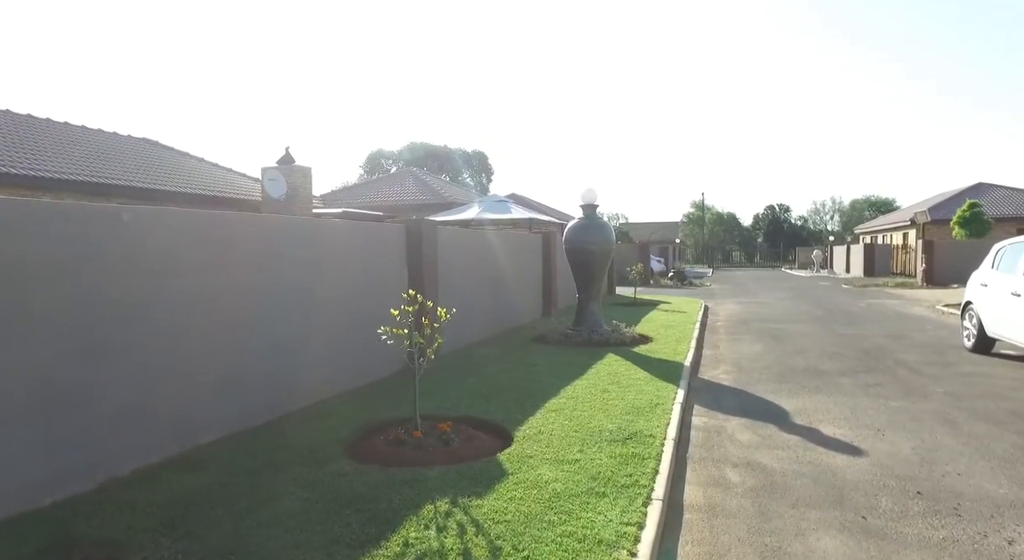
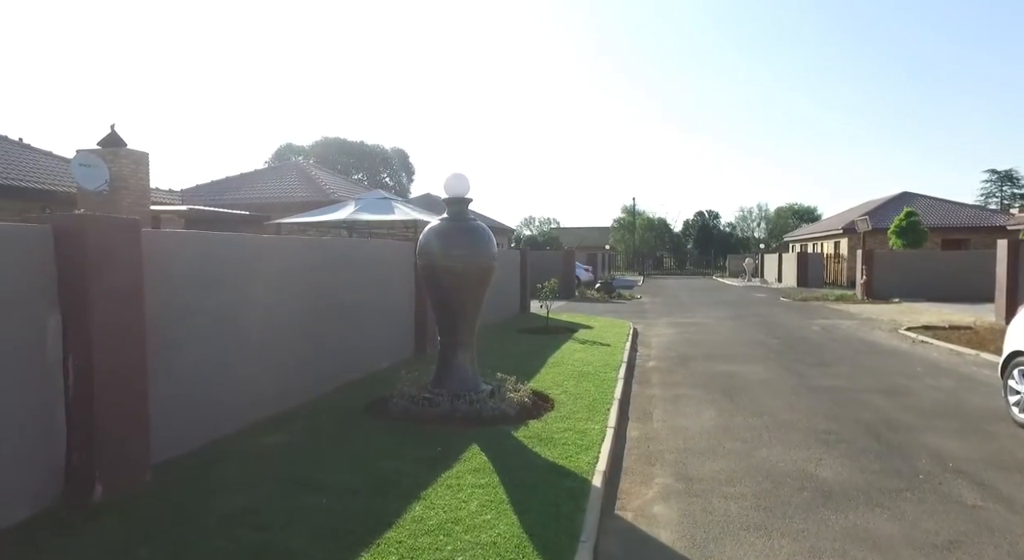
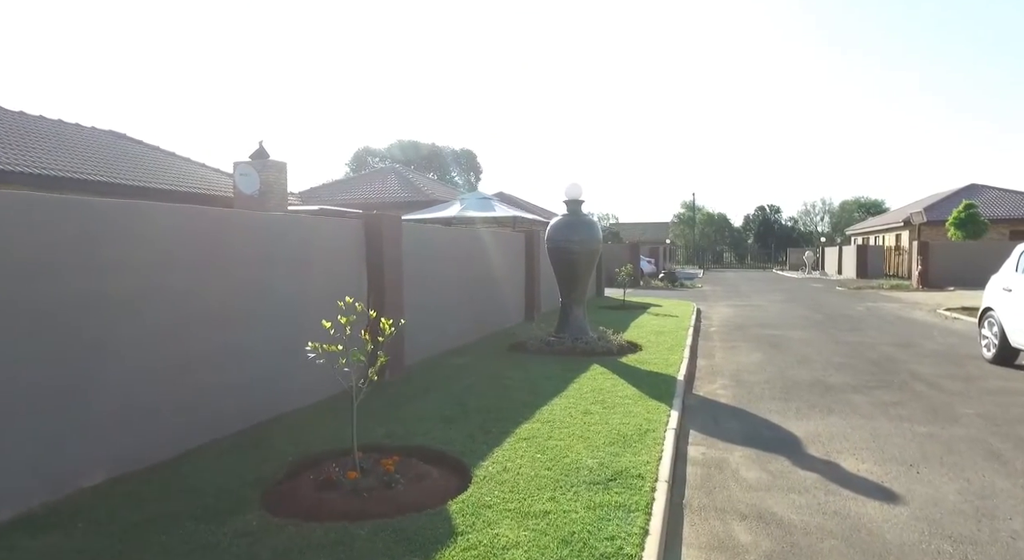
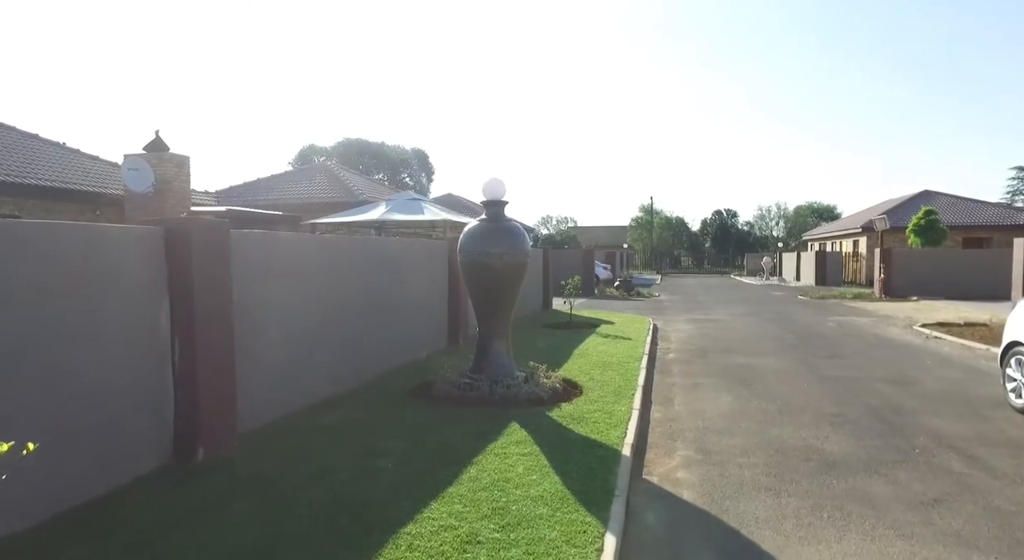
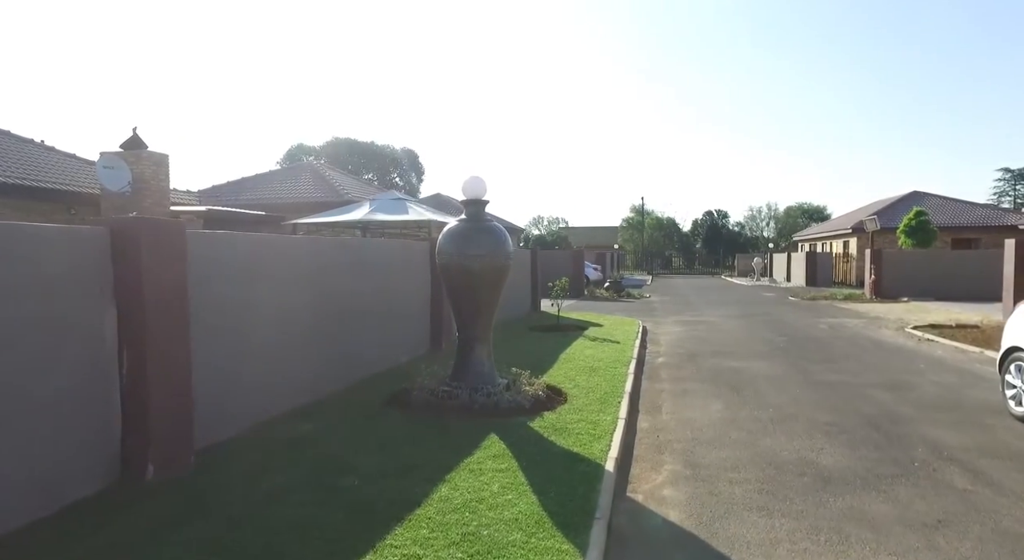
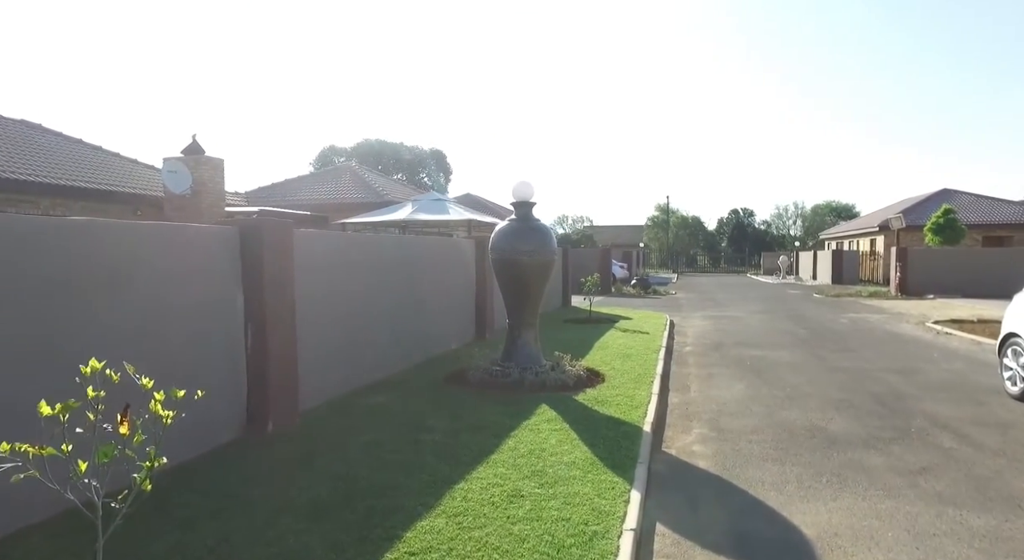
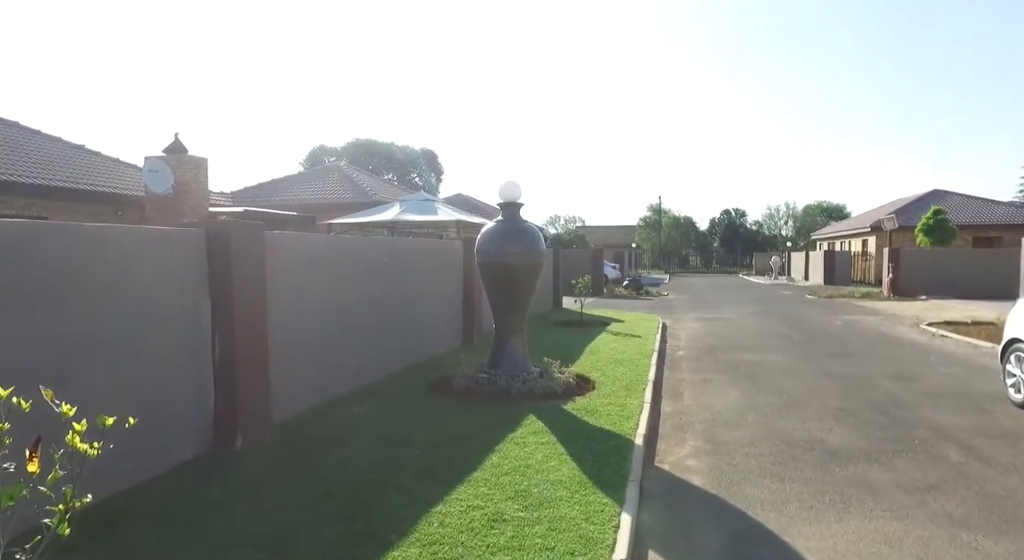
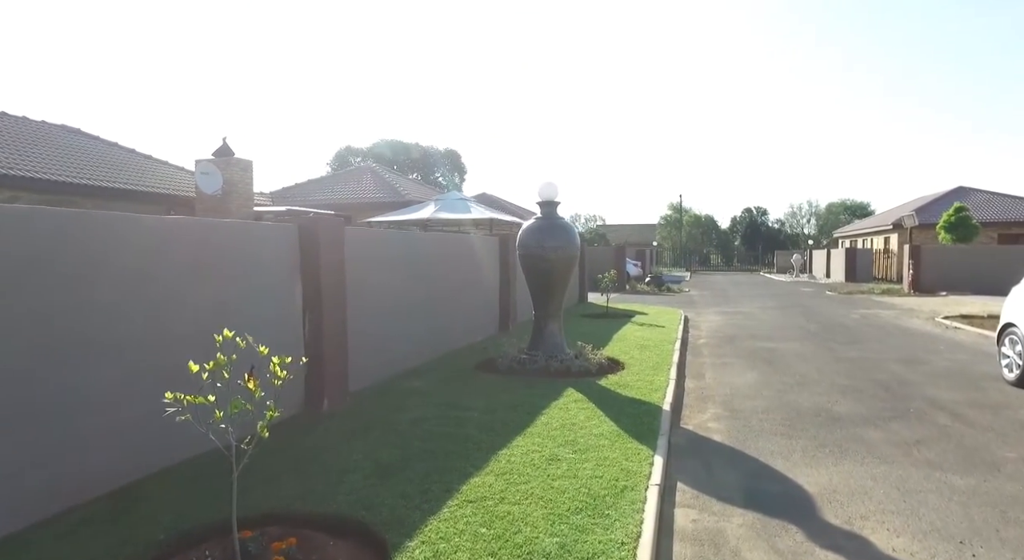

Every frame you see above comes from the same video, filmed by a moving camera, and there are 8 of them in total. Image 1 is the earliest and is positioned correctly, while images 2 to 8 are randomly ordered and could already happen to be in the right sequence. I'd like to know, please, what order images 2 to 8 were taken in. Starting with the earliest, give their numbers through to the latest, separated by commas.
3, 8, 6, 7, 4, 5, 2
